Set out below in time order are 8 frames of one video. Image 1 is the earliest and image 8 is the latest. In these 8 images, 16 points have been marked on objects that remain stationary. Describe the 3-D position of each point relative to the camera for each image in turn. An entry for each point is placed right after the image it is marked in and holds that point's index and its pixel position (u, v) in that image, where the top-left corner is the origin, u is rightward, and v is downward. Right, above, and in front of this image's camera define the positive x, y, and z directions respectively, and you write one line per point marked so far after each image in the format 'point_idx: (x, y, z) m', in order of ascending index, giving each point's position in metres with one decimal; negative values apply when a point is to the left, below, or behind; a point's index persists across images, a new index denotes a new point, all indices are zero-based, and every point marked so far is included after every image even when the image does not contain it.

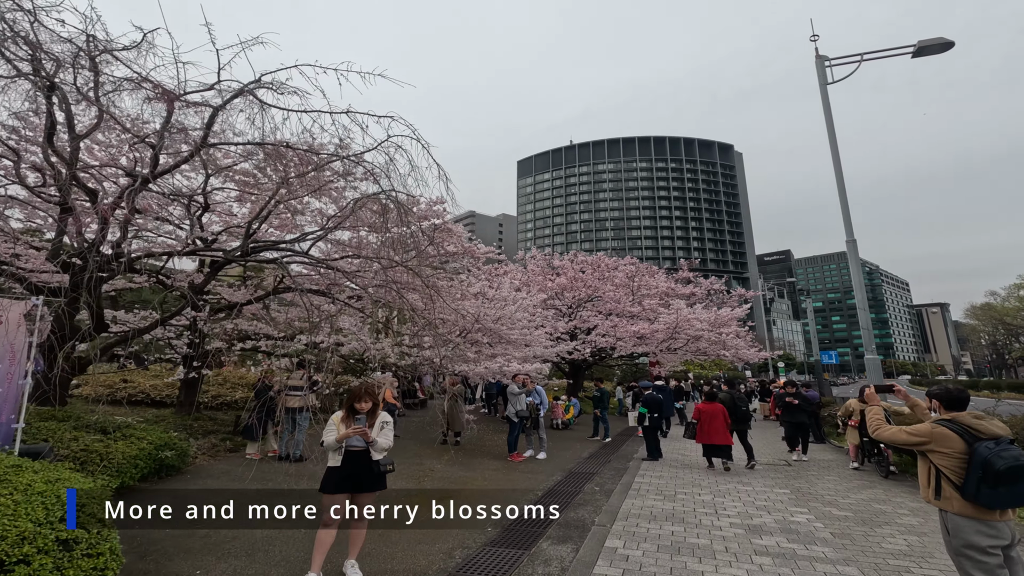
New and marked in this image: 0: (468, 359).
0: (-0.7, -1.2, +9.0) m
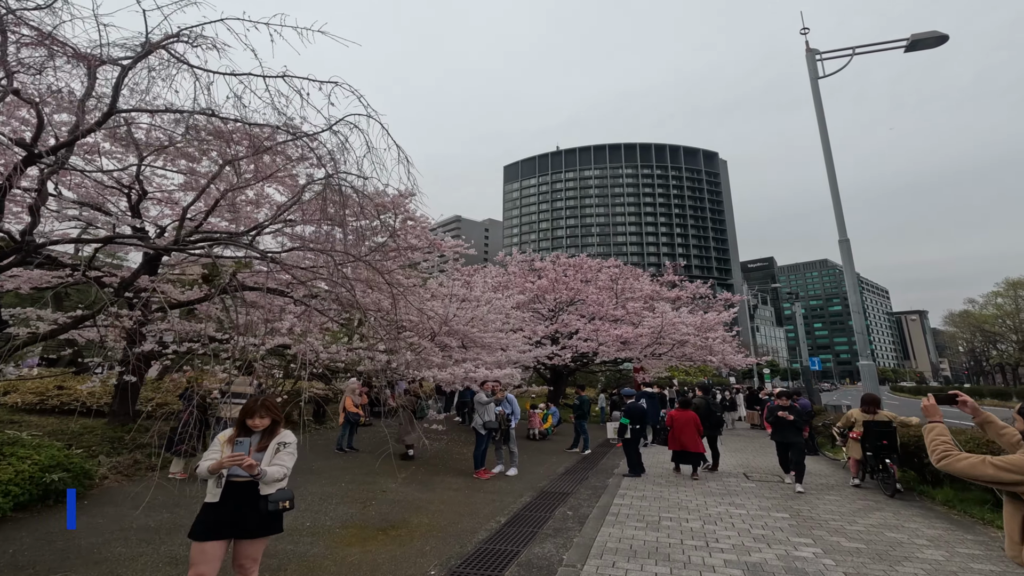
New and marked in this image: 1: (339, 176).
0: (-1.2, -1.2, +8.2) m
1: (-2.1, +1.4, +6.5) m
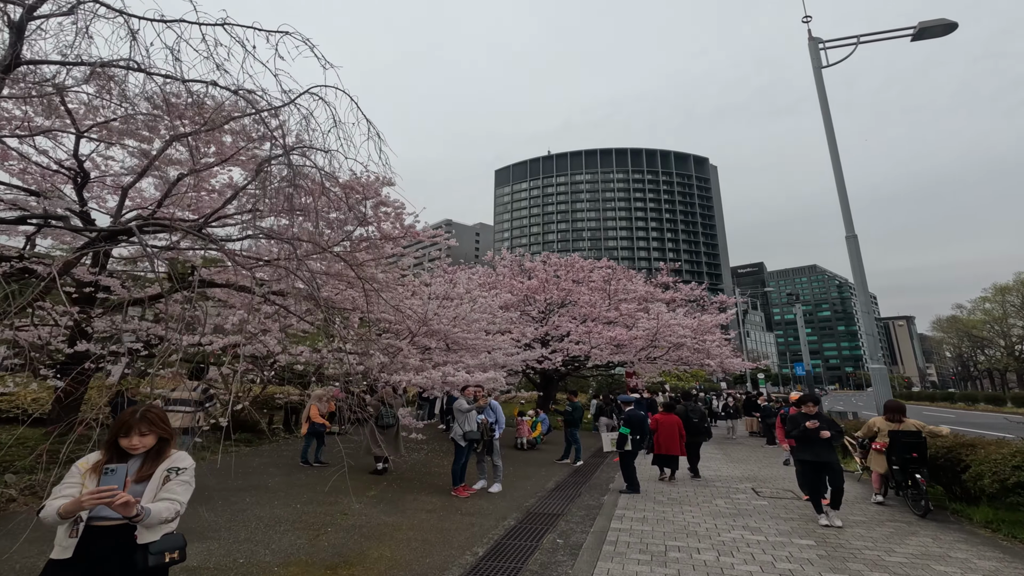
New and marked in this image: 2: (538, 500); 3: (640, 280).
0: (-1.4, -1.1, +7.4) m
1: (-2.3, +1.5, +5.8) m
2: (+0.3, -2.3, +5.7) m
3: (+4.3, +0.3, +17.5) m
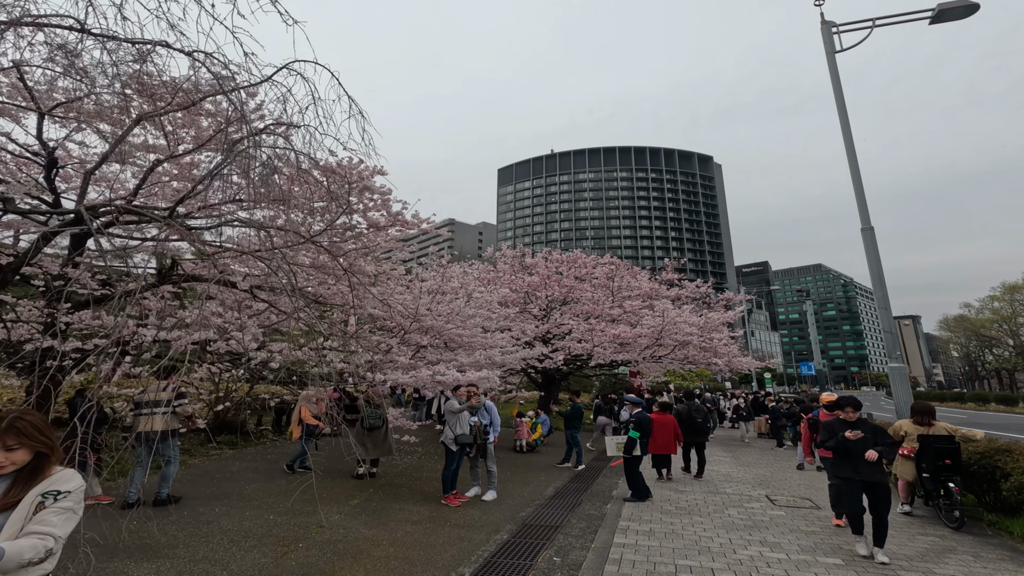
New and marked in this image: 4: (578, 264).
0: (-1.4, -1.0, +7.0) m
1: (-2.3, +1.5, +5.4) m
2: (+0.2, -2.2, +5.2) m
3: (+4.3, +0.4, +17.0) m
4: (+2.0, +0.7, +16.2) m
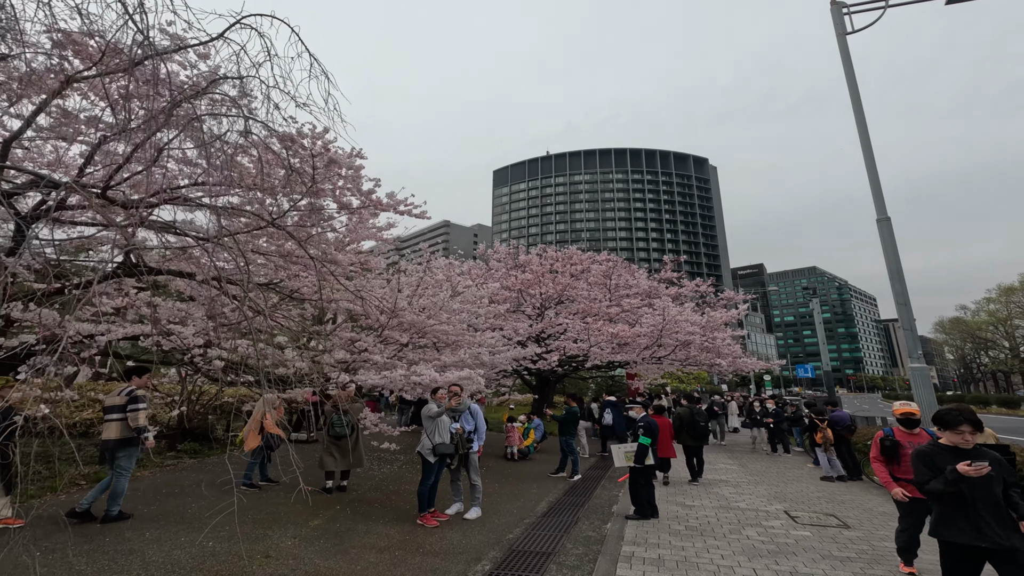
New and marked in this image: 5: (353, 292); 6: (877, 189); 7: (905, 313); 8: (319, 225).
0: (-1.6, -0.9, +6.3) m
1: (-2.5, +1.7, +4.7) m
2: (+0.1, -2.1, +4.5) m
3: (+4.1, +0.4, +16.4) m
4: (+1.8, +0.8, +15.5) m
5: (-1.9, 0.0, +6.4) m
6: (+6.1, +1.7, +8.8) m
7: (+5.9, -0.4, +7.9) m
8: (-2.2, +0.7, +6.0) m
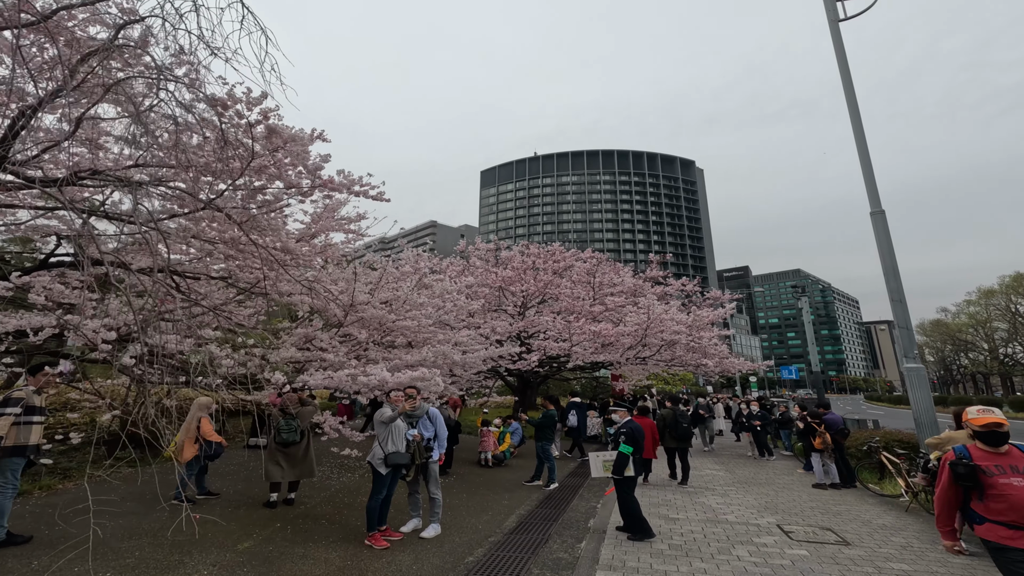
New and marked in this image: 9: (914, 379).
0: (-1.9, -0.8, +5.7) m
1: (-2.7, +1.8, +4.1) m
2: (-0.2, -2.0, +4.0) m
3: (+3.5, +0.5, +15.9) m
4: (+1.3, +0.8, +15.0) m
5: (-2.3, 0.0, +5.8) m
6: (+5.7, +1.7, +8.4) m
7: (+5.5, -0.3, +7.5) m
8: (-2.5, +0.8, +5.4) m
9: (+5.5, -1.2, +7.2) m
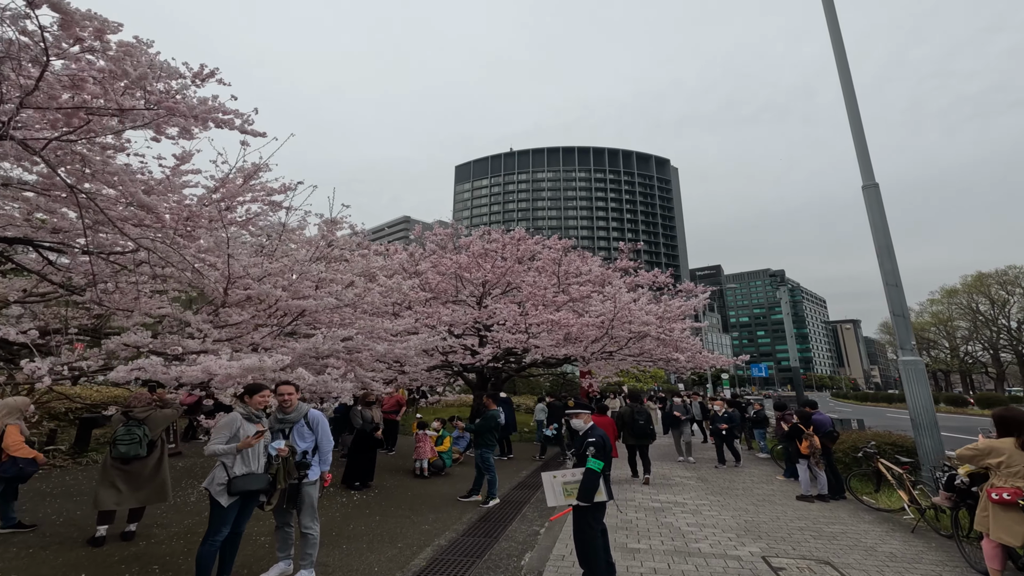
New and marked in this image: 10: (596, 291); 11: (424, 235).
0: (-2.5, -0.6, +4.5) m
1: (-3.3, +2.0, +2.8) m
2: (-0.8, -1.8, +2.8) m
3: (+2.4, +0.7, +14.9) m
4: (+0.2, +1.1, +13.9) m
5: (-2.9, +0.3, +4.5) m
6: (+5.0, +1.9, +7.5) m
7: (+4.8, -0.1, +6.6) m
8: (-3.1, +1.1, +4.1) m
9: (+4.8, -1.0, +6.3) m
10: (+2.0, -0.1, +12.6) m
11: (-2.6, +1.5, +15.2) m
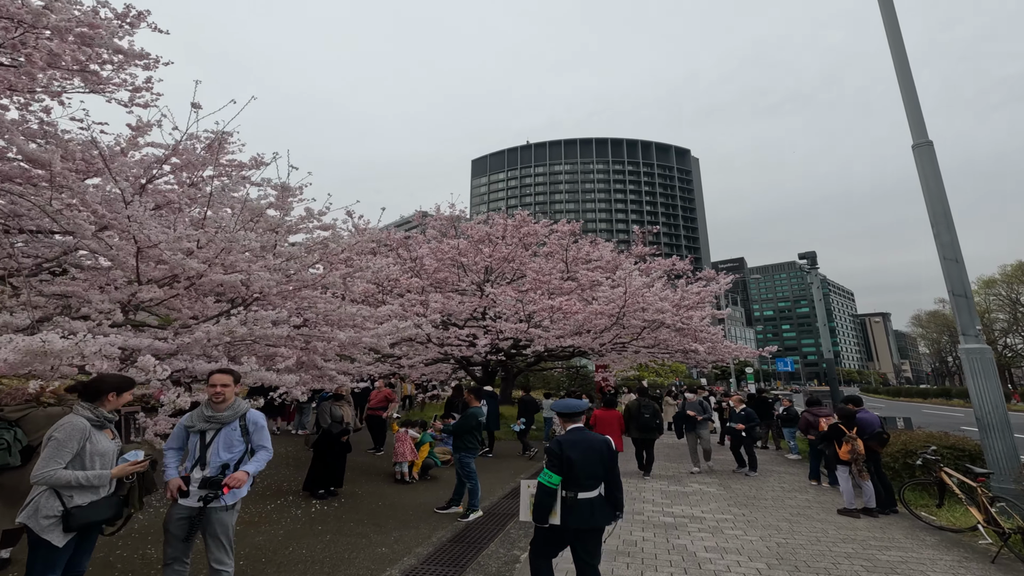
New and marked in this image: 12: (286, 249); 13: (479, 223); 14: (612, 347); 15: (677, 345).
0: (-2.7, -0.4, +3.7) m
1: (-3.6, +2.2, +2.0) m
2: (-1.0, -1.6, +2.0) m
3: (+2.6, +1.1, +13.9) m
4: (+0.4, +1.4, +13.0) m
5: (-3.1, +0.5, +3.7) m
6: (+4.8, +2.2, +6.4) m
7: (+4.7, +0.2, +5.6) m
8: (-3.3, +1.3, +3.3) m
9: (+4.6, -0.8, +5.3) m
10: (+2.1, +0.2, +11.7) m
11: (-2.4, +1.8, +14.4) m
12: (-2.1, +0.4, +5.0) m
13: (-0.8, +1.6, +13.3) m
14: (+2.0, -1.2, +10.6) m
15: (+3.5, -1.2, +11.1) m
